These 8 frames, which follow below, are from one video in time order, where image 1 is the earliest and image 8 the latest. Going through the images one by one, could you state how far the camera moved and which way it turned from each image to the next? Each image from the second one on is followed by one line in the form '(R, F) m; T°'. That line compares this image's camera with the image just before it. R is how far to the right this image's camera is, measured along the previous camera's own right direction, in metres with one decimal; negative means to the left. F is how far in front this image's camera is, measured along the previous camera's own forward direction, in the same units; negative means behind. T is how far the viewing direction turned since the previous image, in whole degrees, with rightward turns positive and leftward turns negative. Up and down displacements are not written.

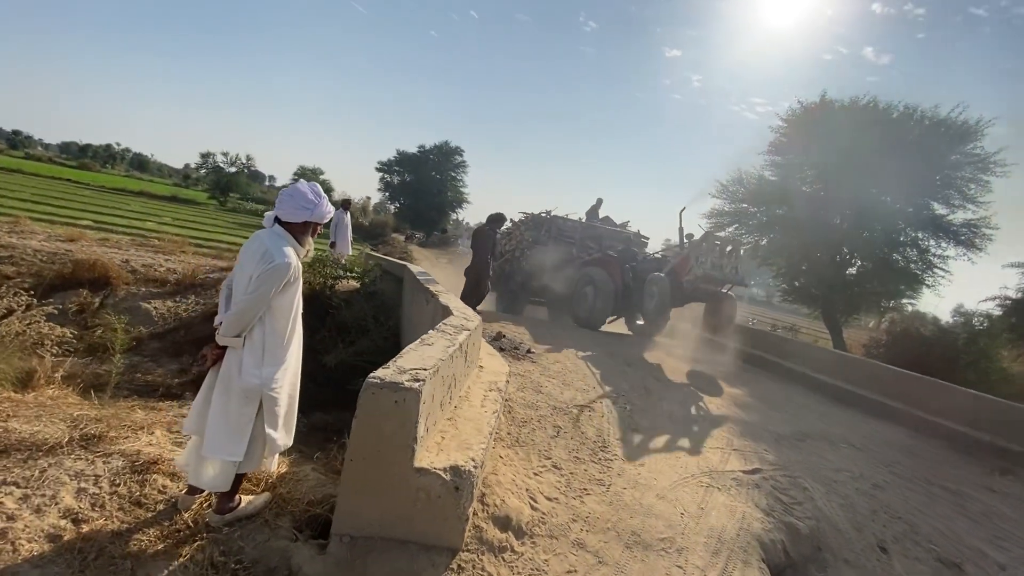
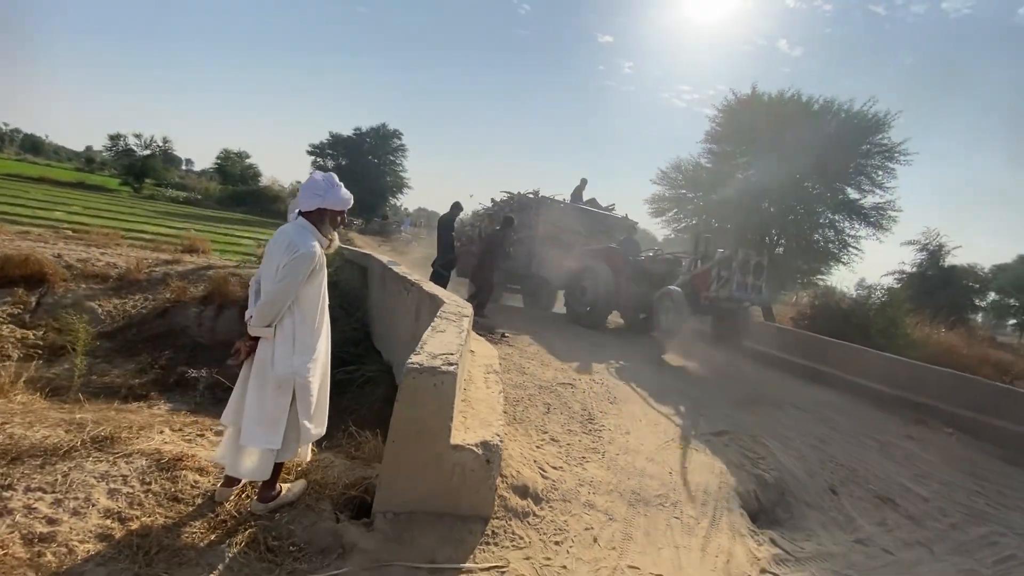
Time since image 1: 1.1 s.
(-0.5, -0.2) m; +7°
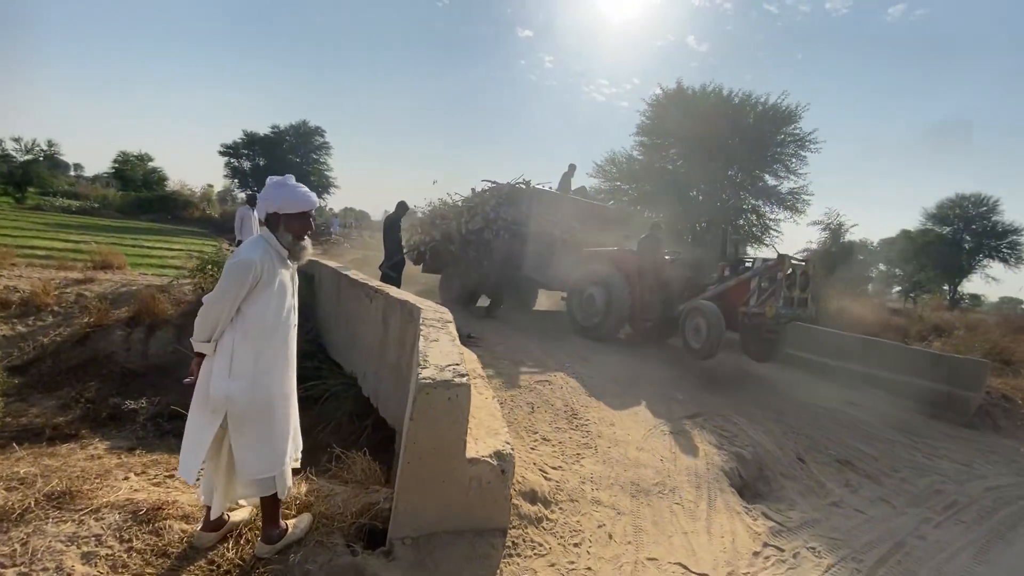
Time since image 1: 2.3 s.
(-0.4, +0.1) m; +8°
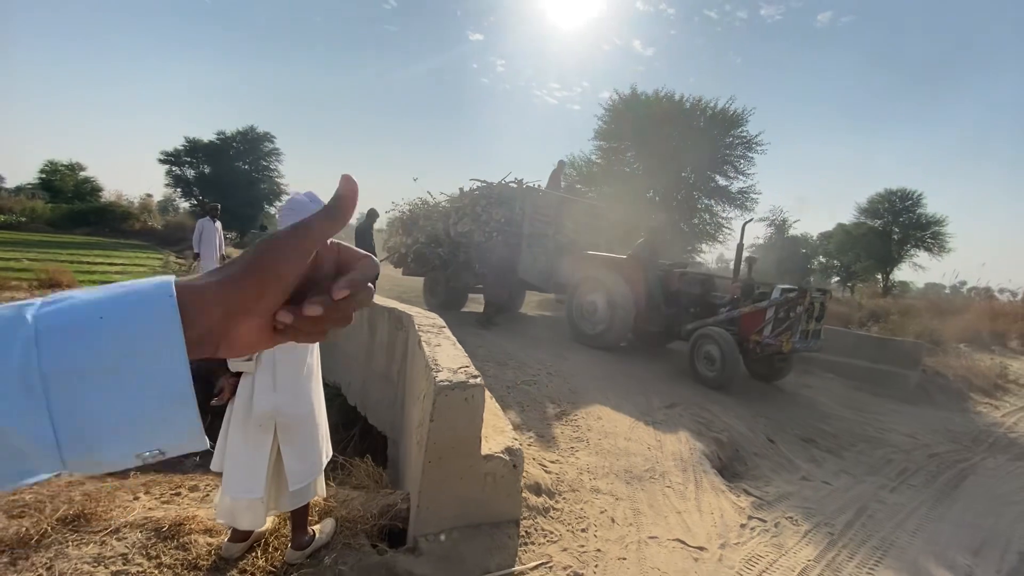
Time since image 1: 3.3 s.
(-0.3, -0.2) m; +5°
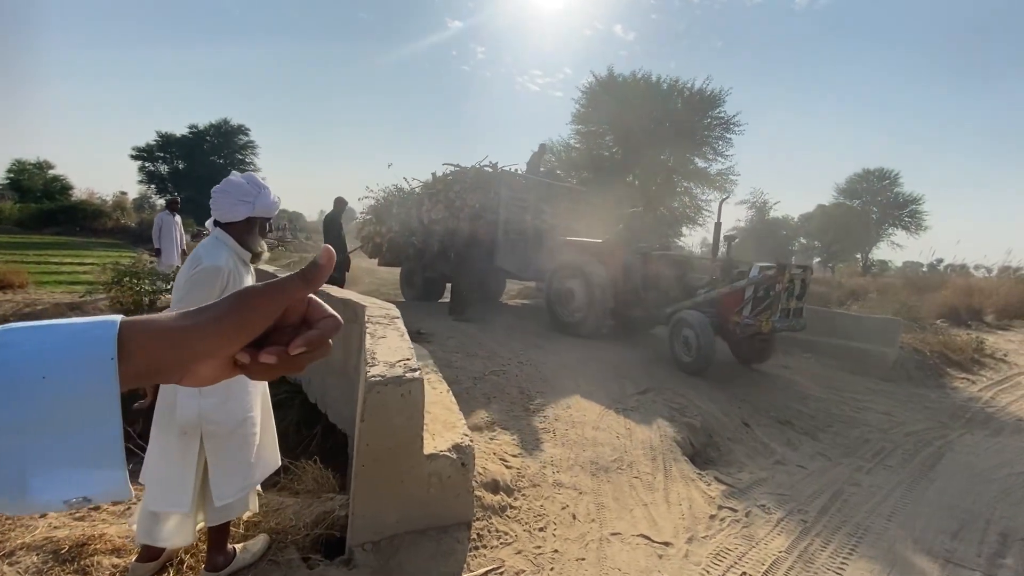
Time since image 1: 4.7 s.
(+0.3, +0.3) m; +1°
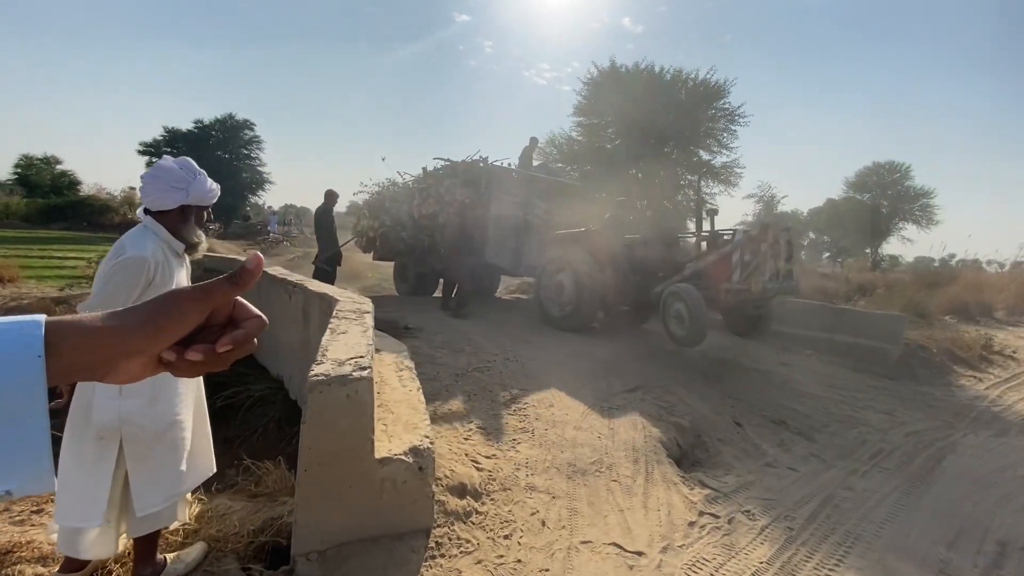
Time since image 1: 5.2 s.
(+0.3, +0.2) m; -1°
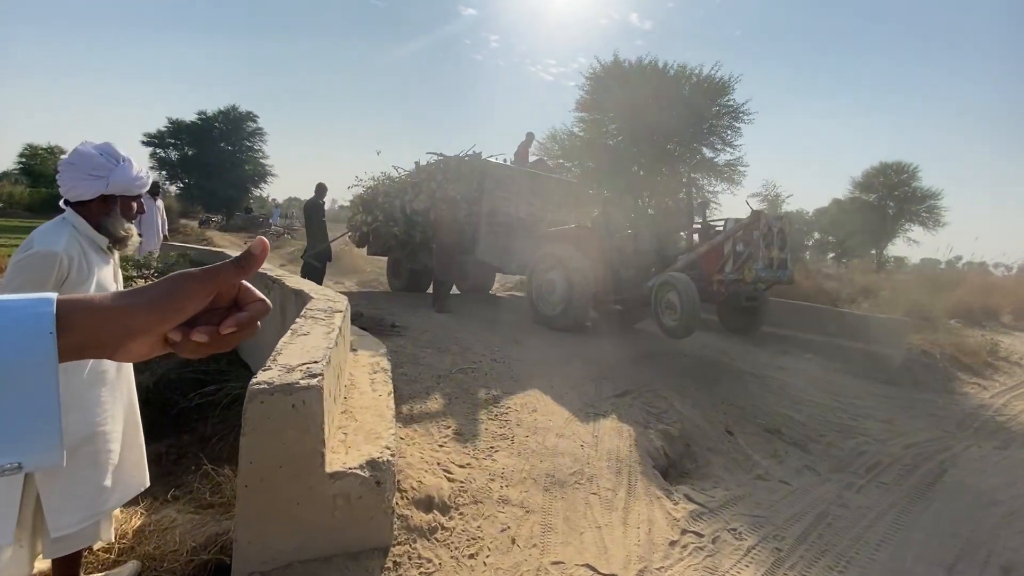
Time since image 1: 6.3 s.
(+0.2, +0.2) m; 0°
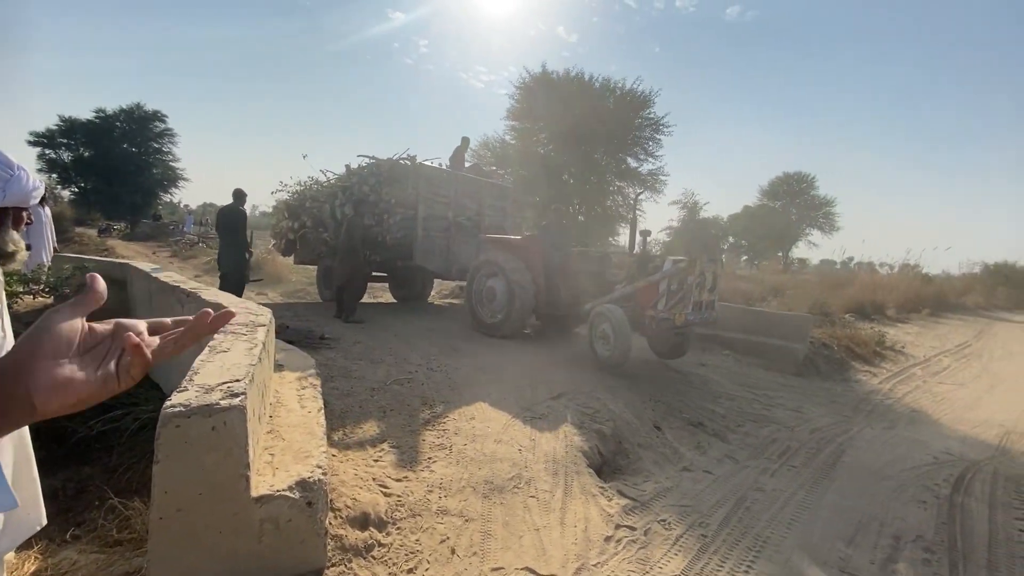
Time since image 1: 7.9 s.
(0.0, 0.0) m; +8°
